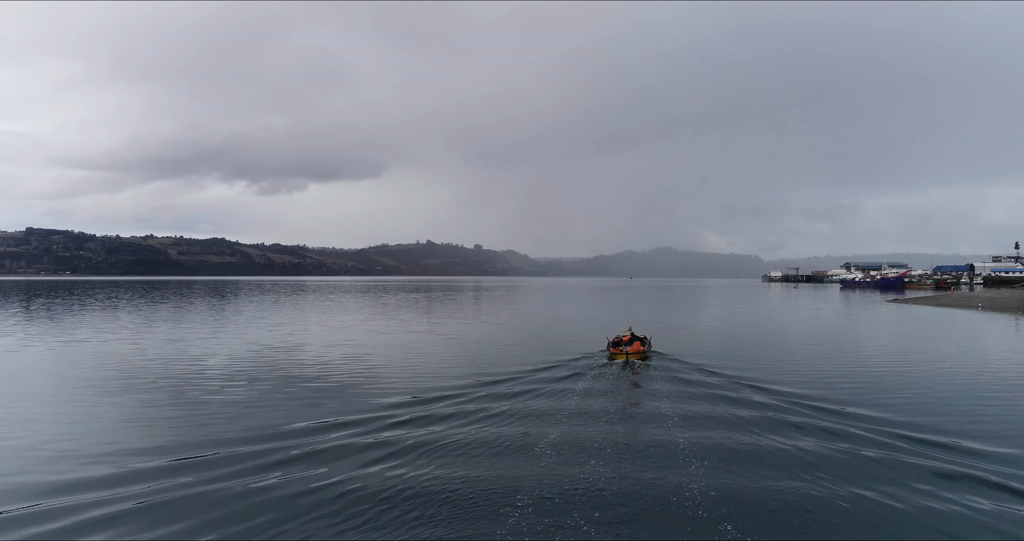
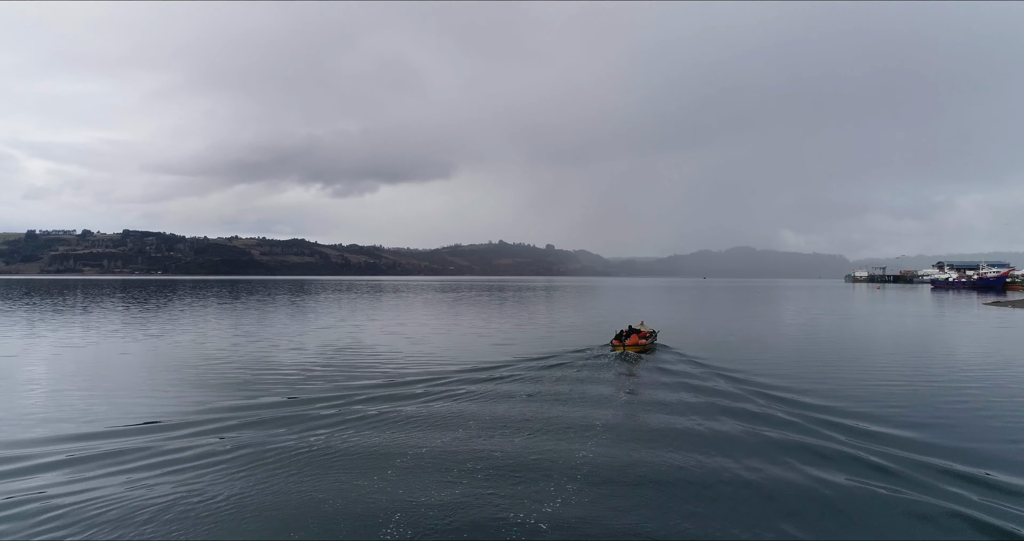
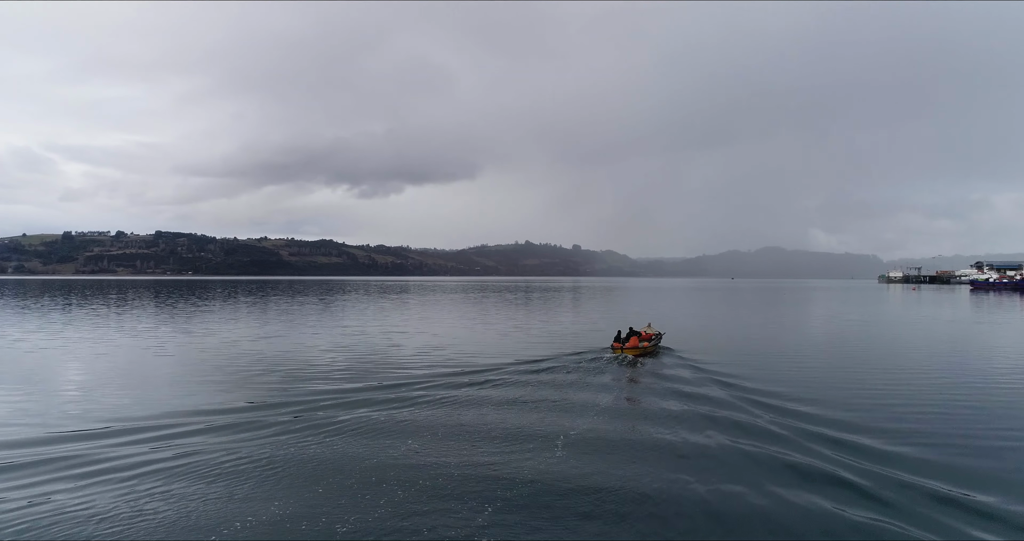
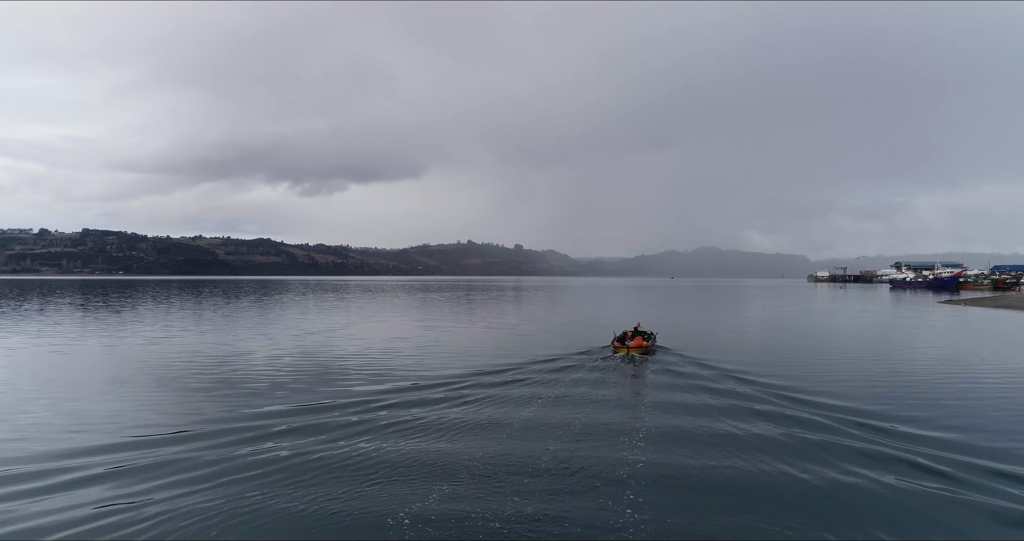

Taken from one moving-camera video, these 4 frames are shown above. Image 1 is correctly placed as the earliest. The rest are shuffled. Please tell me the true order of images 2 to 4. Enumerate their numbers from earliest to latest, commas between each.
4, 2, 3
